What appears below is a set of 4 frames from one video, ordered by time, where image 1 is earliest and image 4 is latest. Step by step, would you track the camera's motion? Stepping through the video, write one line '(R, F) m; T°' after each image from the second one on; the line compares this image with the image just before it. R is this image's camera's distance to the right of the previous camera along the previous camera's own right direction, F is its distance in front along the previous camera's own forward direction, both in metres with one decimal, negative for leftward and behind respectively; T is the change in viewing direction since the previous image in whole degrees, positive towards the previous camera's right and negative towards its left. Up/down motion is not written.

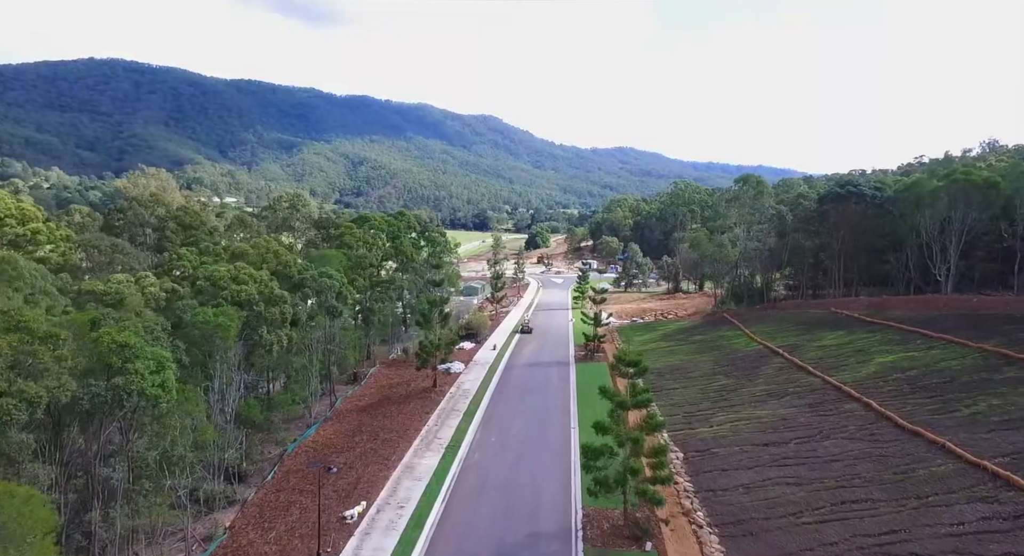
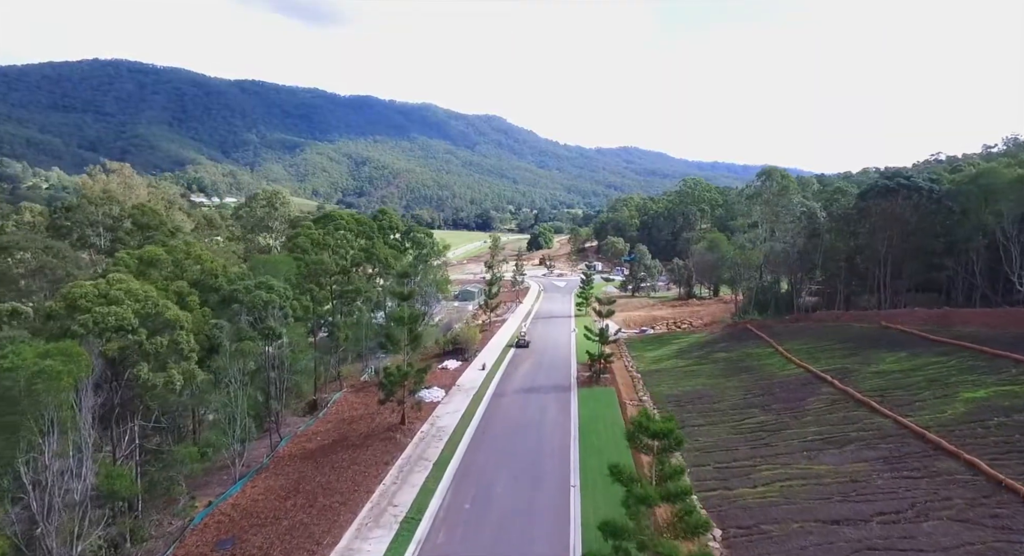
(+0.6, +5.2) m; 0°
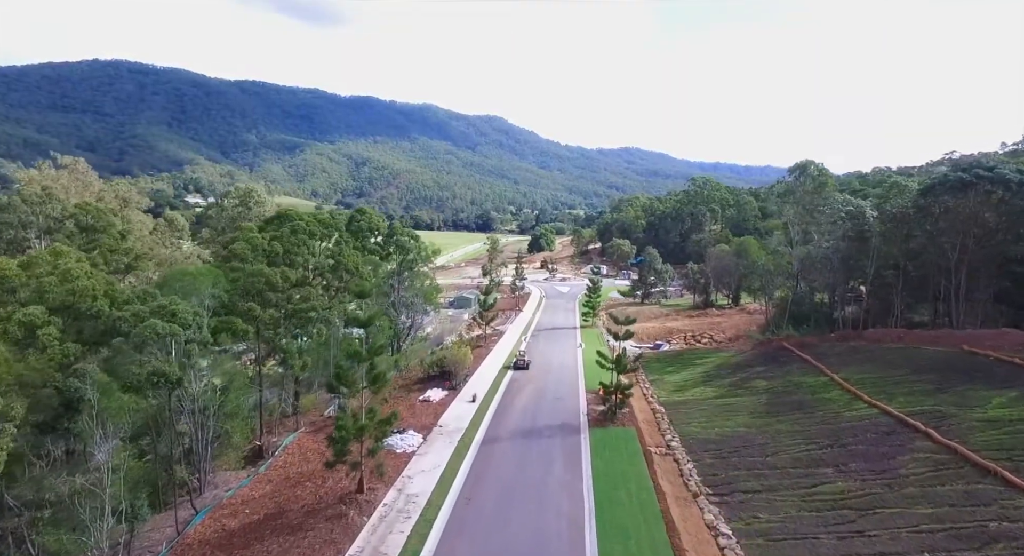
(+0.2, +5.5) m; 0°
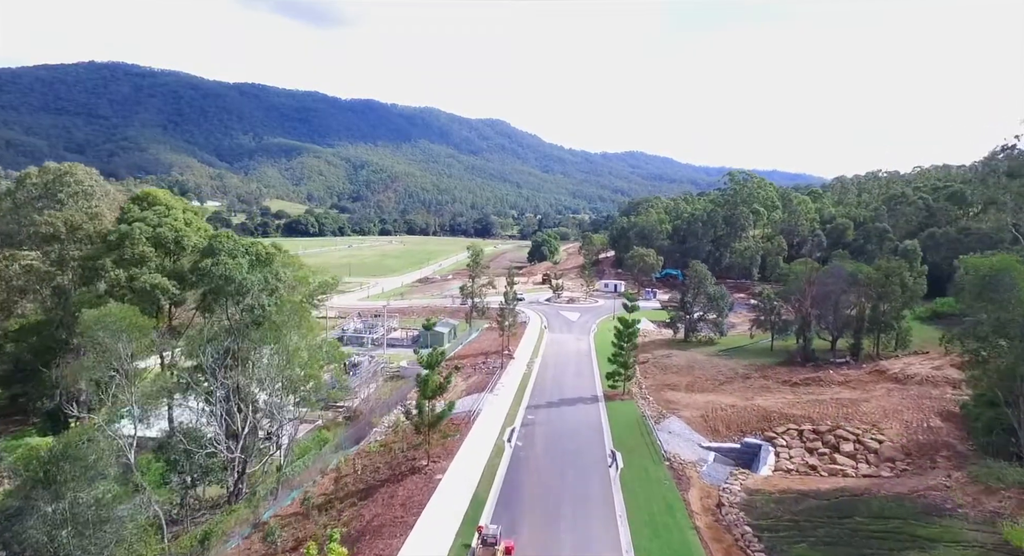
(+1.1, +20.5) m; 0°
